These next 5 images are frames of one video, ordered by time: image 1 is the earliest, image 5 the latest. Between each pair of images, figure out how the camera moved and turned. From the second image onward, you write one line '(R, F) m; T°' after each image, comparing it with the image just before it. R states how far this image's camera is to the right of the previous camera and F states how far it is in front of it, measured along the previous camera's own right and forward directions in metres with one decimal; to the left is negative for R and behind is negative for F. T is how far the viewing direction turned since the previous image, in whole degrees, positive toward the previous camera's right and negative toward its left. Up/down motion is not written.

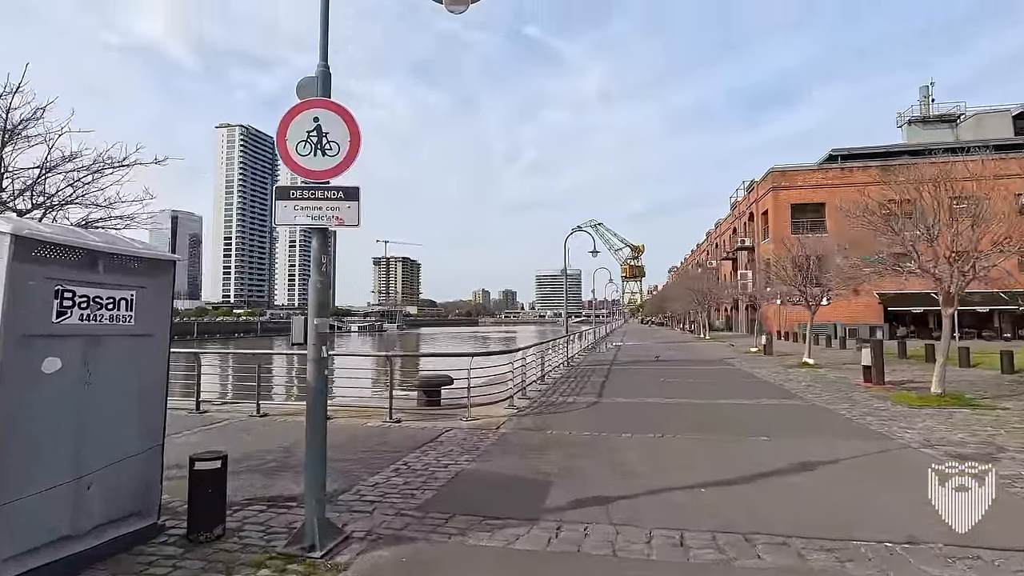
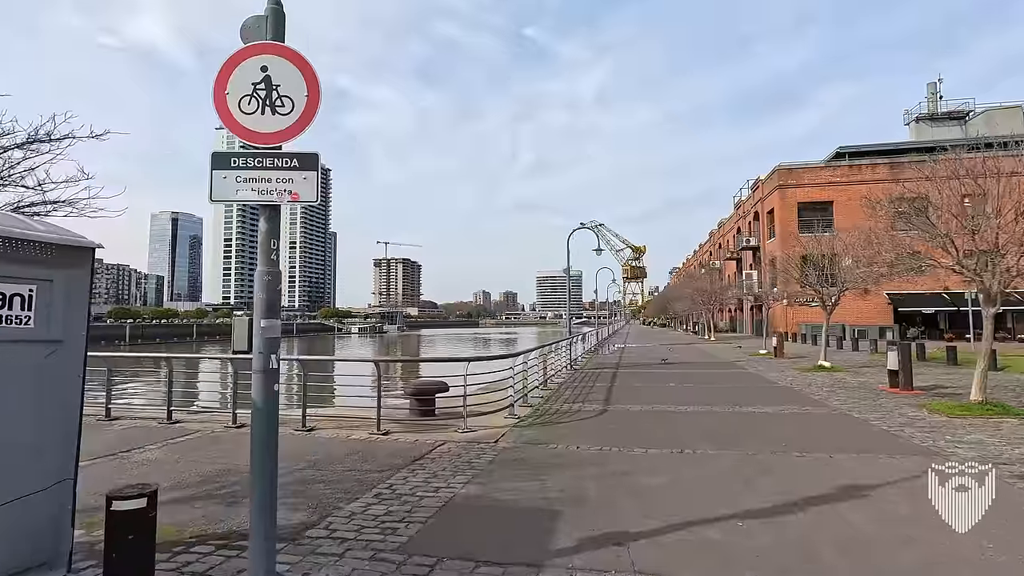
(0.0, +1.0) m; 0°
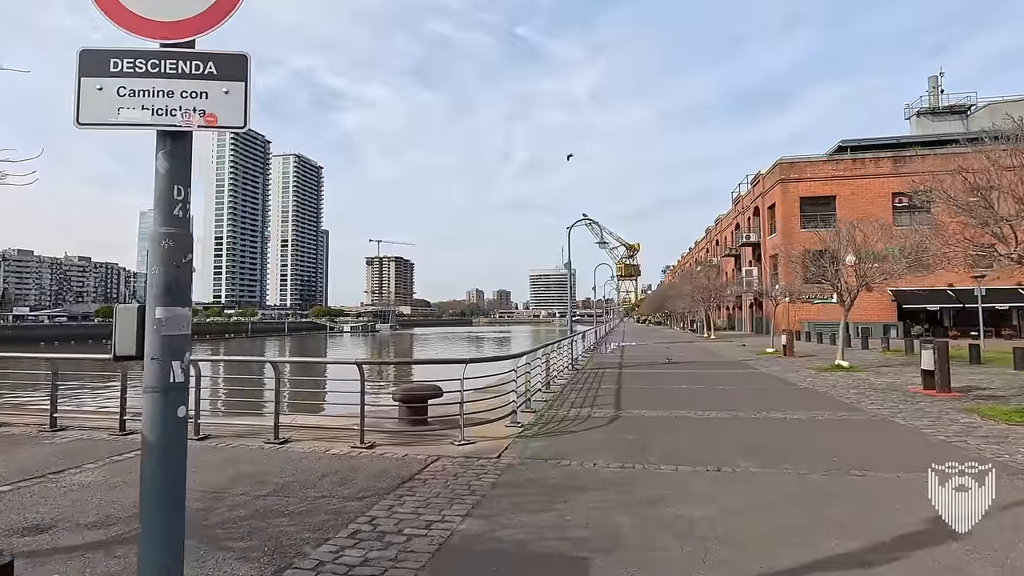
(-0.2, +1.2) m; +1°
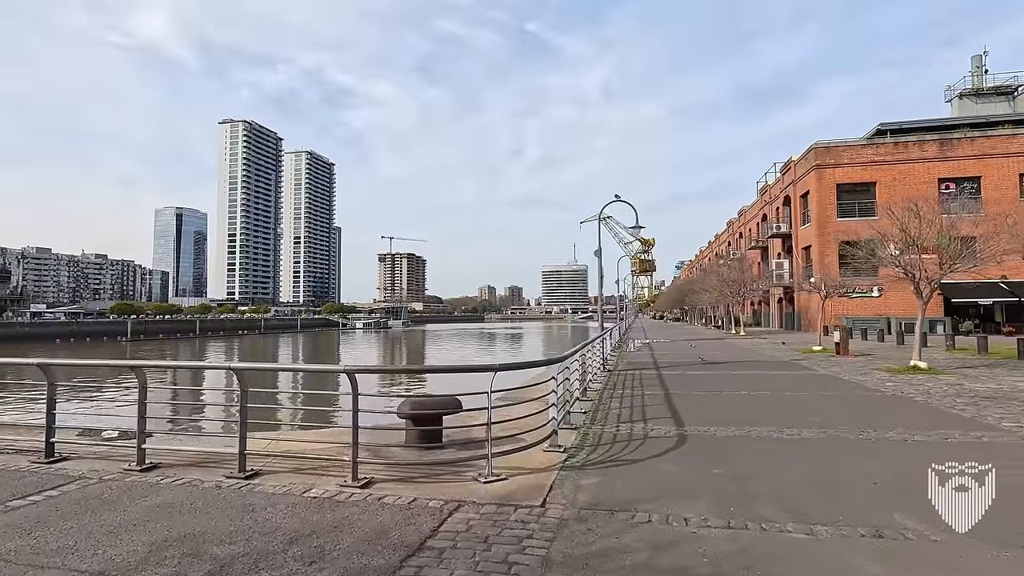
(-0.4, +2.2) m; -1°
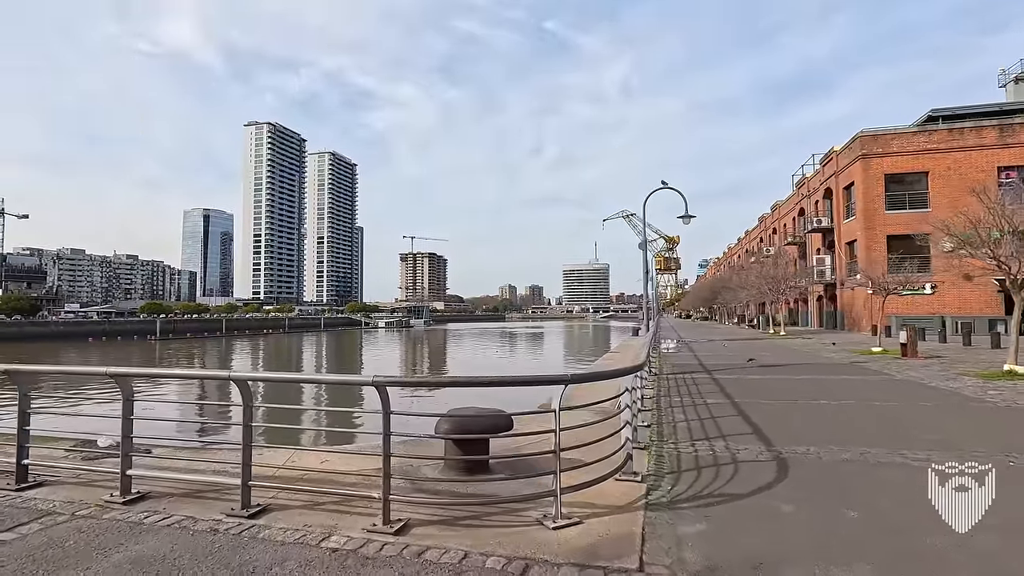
(-0.5, +1.4) m; -2°
